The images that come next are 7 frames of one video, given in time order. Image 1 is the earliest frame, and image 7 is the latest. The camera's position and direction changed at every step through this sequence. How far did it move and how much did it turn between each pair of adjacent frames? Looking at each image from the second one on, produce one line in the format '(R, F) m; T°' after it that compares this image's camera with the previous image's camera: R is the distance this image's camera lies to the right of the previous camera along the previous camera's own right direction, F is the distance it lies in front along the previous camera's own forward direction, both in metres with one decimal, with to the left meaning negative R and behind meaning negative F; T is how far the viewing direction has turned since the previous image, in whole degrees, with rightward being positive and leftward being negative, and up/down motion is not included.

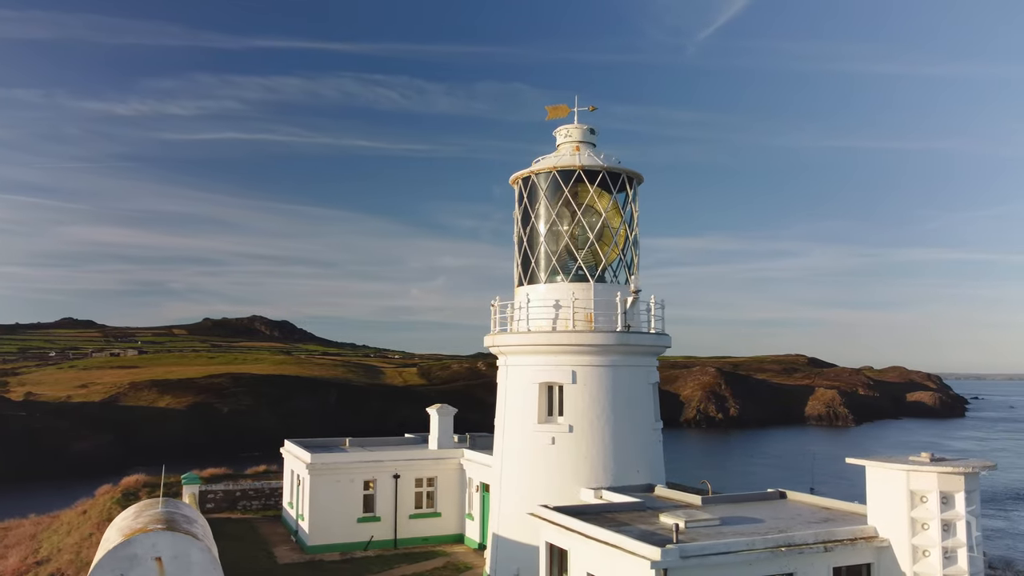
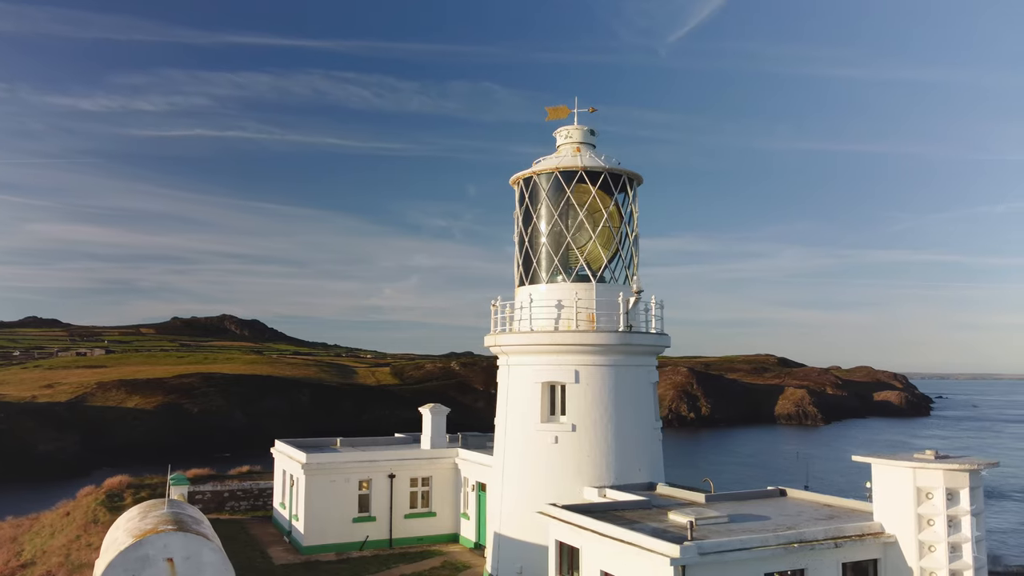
(-0.1, +0.1) m; 0°
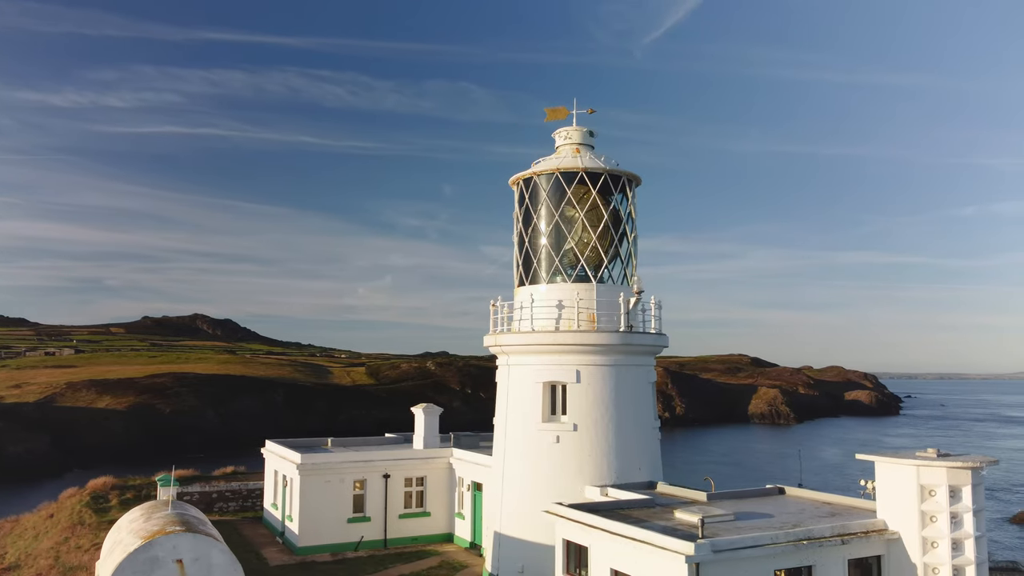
(-0.4, 0.0) m; +1°
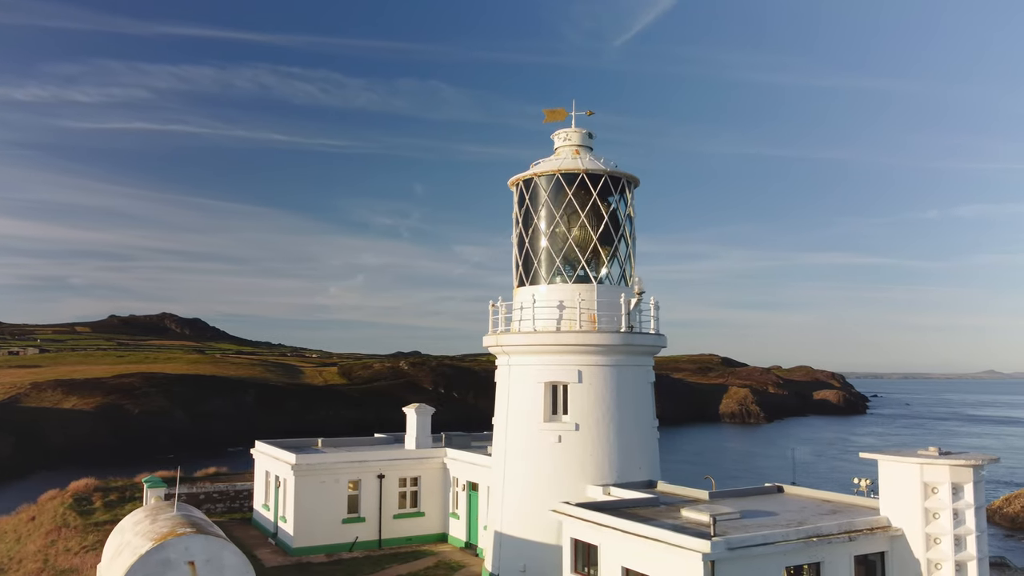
(-0.5, -0.1) m; +2°
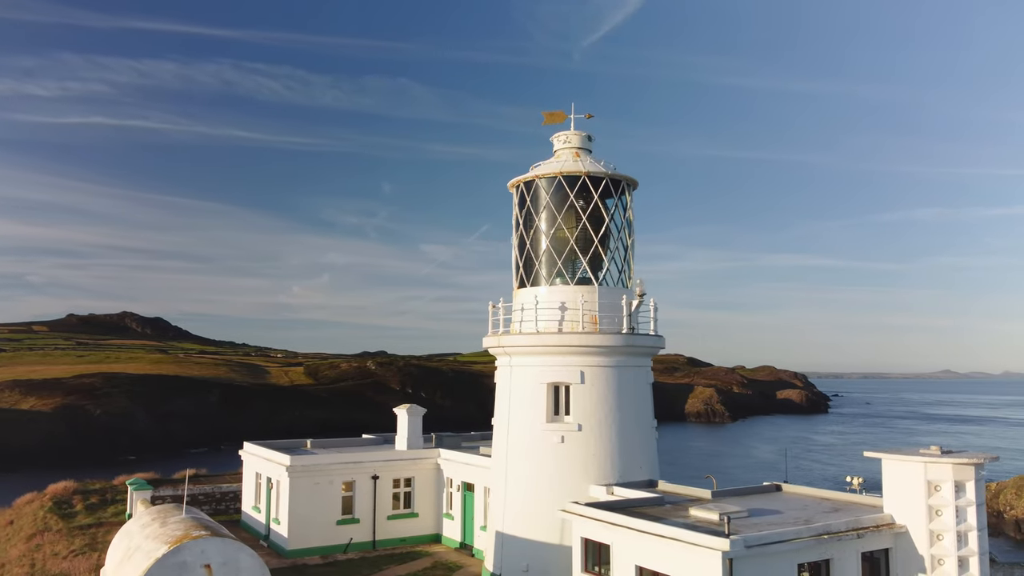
(-0.6, -0.1) m; +2°
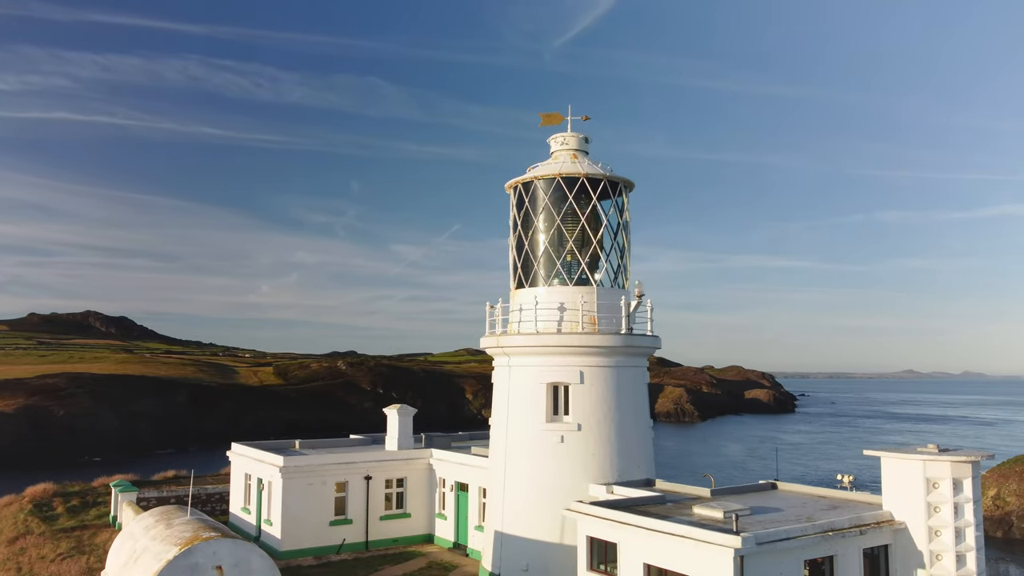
(-0.5, -0.1) m; +2°
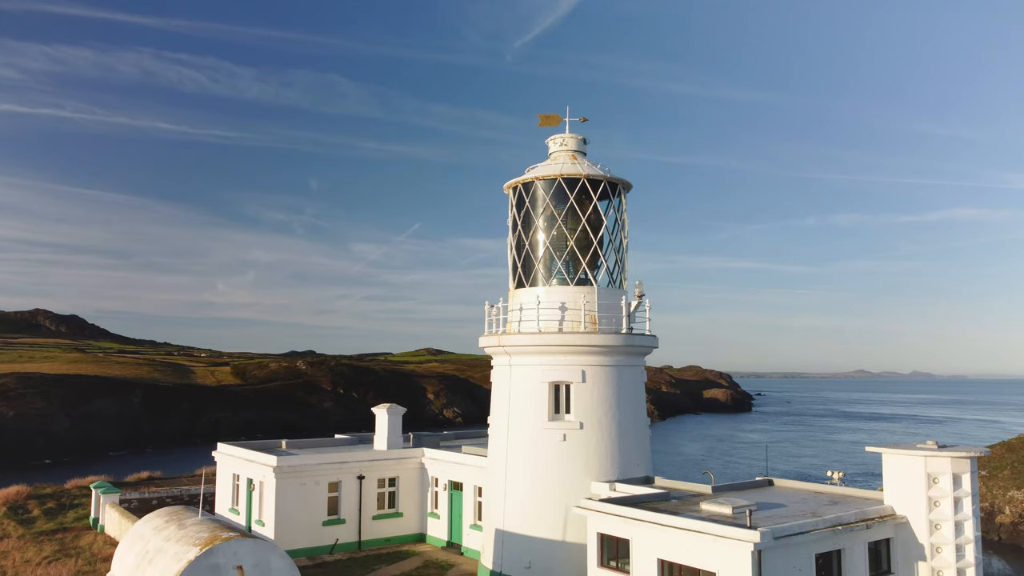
(-0.7, -0.1) m; +2°
